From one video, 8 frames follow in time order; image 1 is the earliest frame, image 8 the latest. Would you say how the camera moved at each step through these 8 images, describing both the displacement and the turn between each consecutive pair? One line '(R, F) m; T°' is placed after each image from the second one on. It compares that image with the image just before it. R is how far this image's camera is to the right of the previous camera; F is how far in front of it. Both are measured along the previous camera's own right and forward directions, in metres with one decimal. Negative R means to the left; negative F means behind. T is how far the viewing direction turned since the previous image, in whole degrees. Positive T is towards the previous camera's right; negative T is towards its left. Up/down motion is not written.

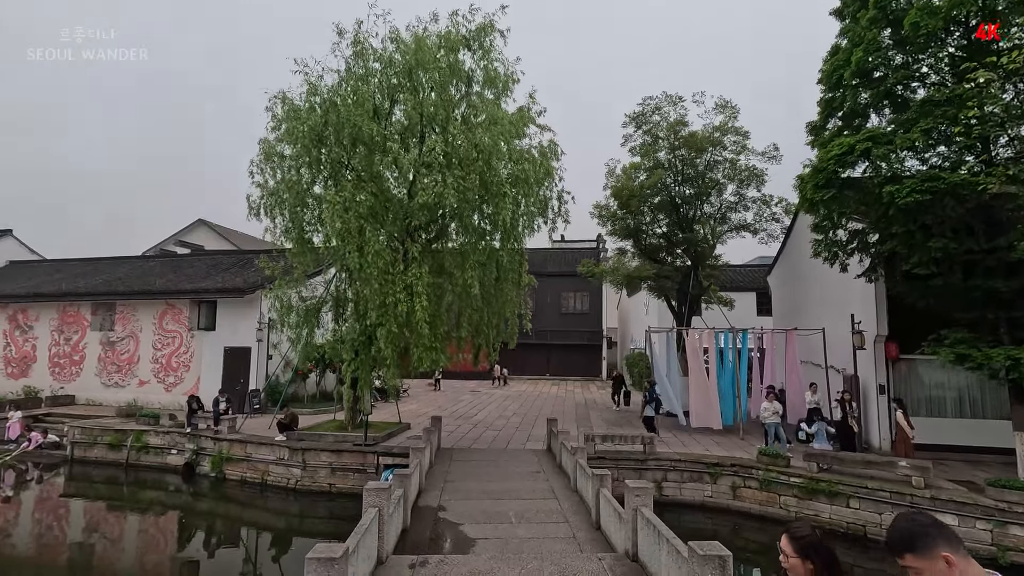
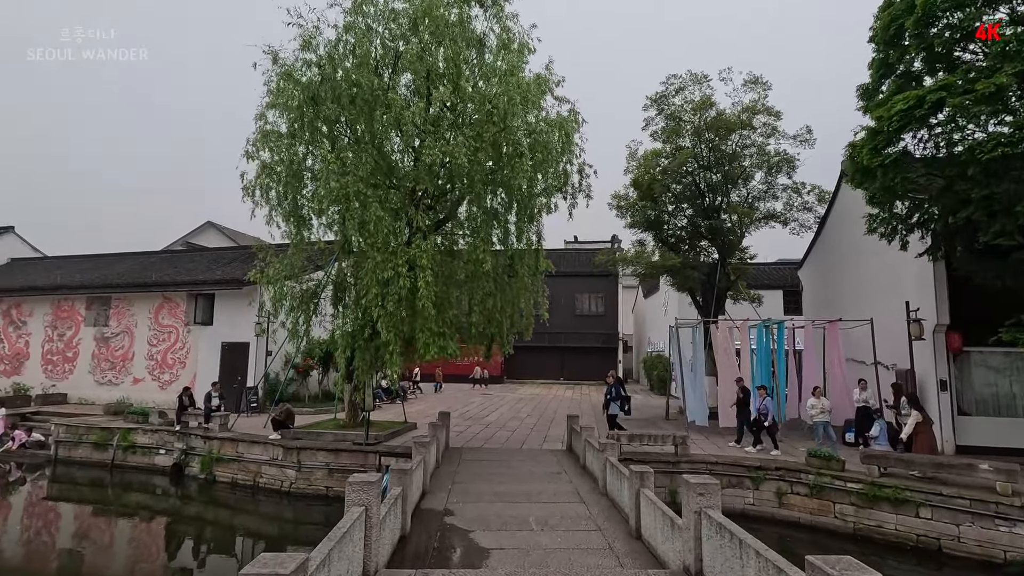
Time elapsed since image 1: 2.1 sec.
(-0.1, +1.1) m; -1°
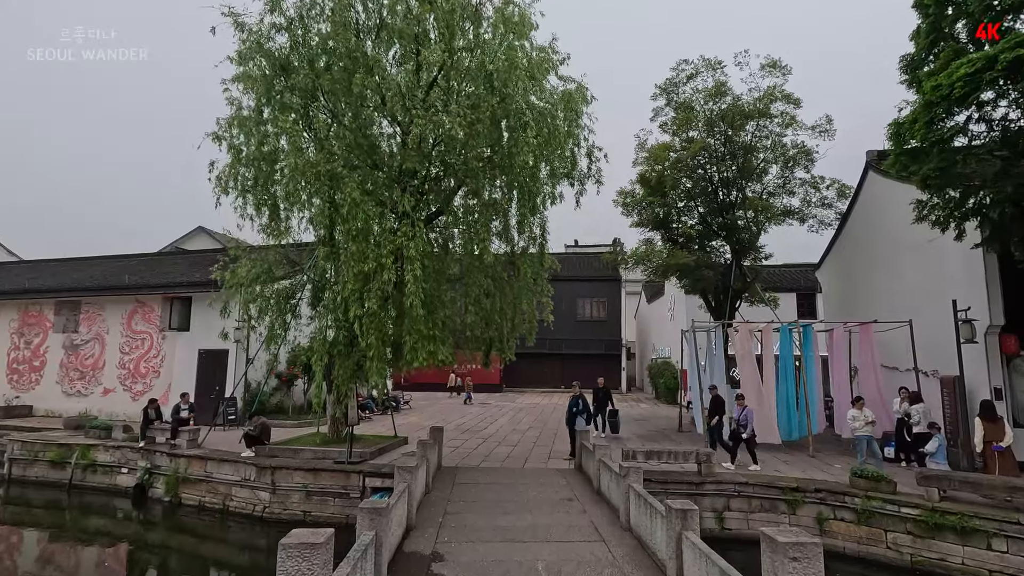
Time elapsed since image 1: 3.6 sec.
(0.0, +1.1) m; 0°
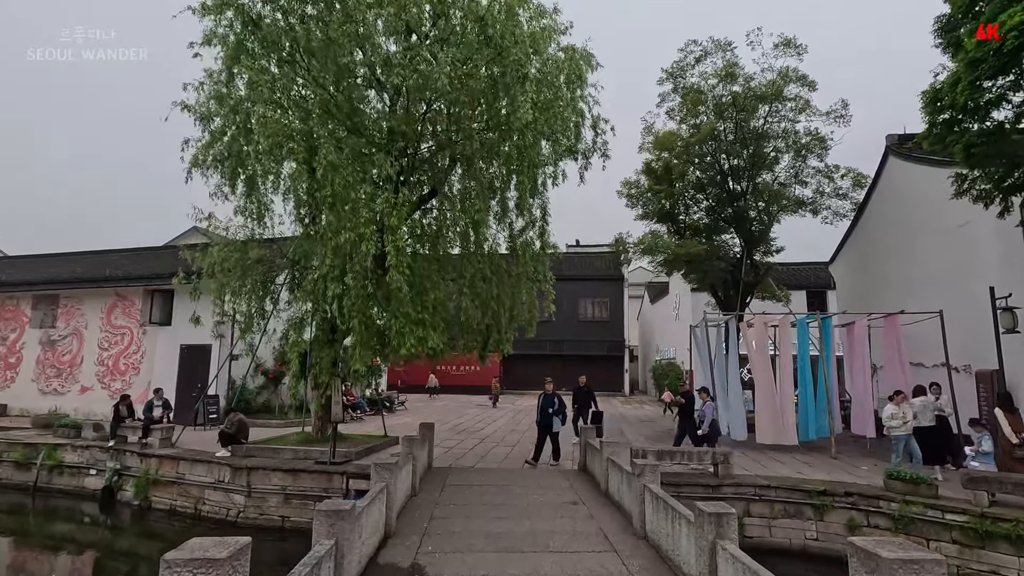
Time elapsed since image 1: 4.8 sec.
(0.0, +0.8) m; 0°
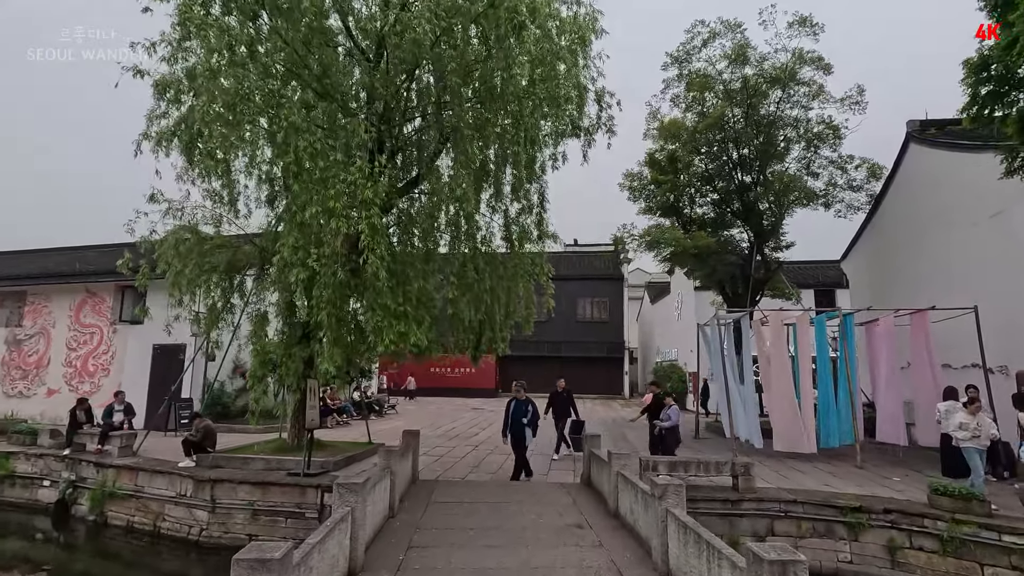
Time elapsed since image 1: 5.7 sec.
(0.0, +0.9) m; 0°
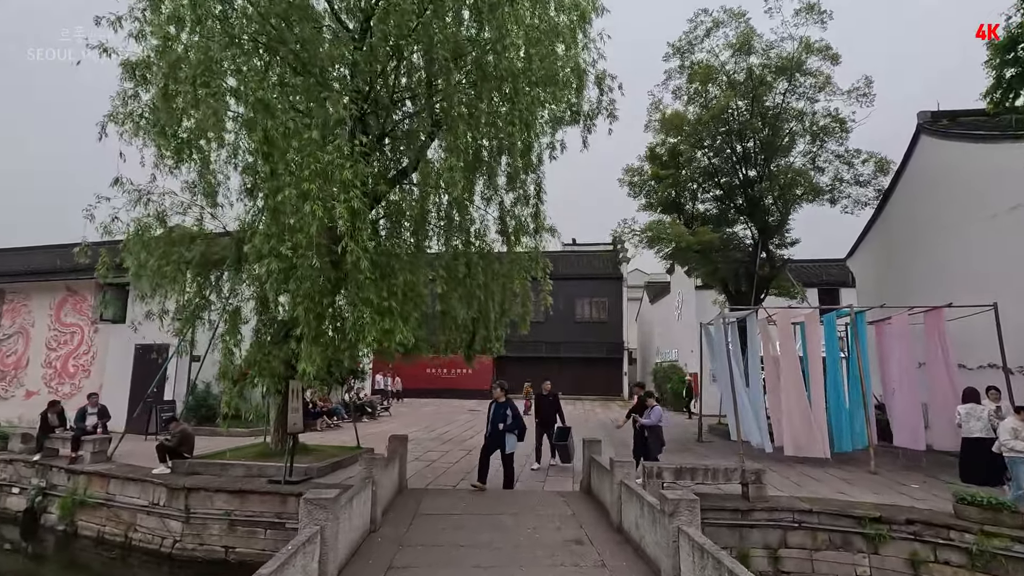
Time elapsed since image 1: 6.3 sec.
(0.0, +0.5) m; 0°
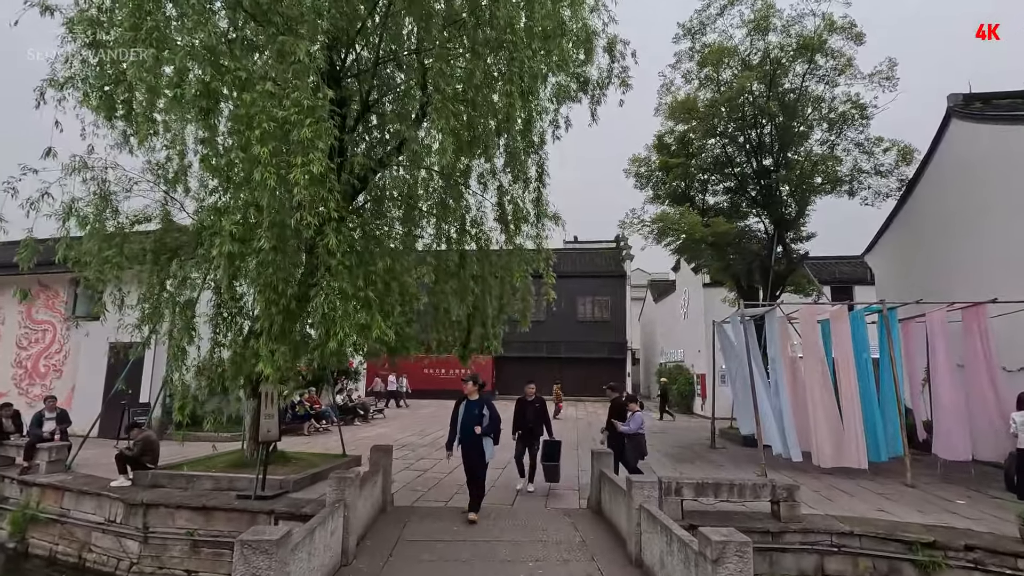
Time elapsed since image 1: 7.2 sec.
(0.0, +0.8) m; 0°
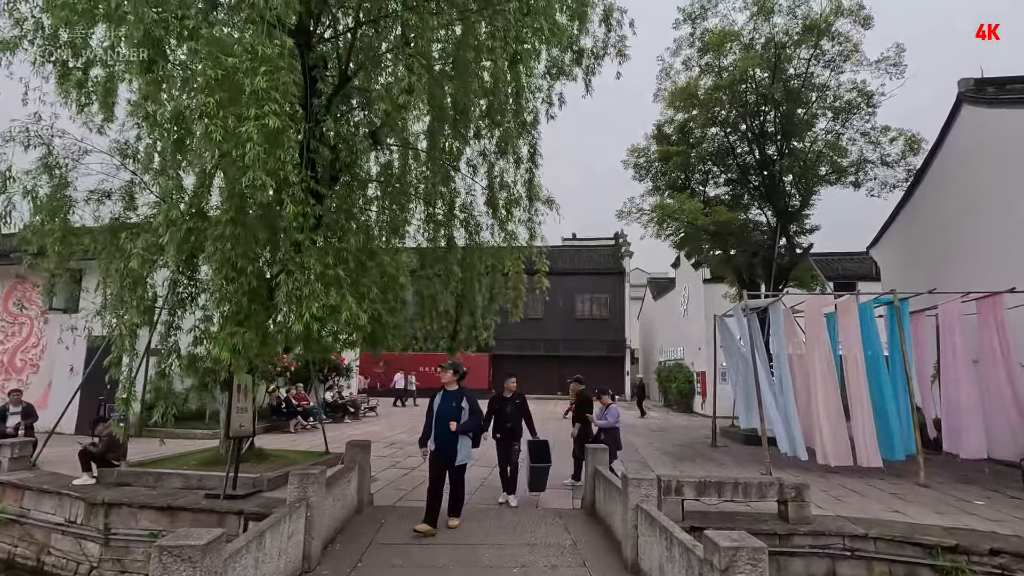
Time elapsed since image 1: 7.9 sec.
(+0.1, +0.4) m; 0°
